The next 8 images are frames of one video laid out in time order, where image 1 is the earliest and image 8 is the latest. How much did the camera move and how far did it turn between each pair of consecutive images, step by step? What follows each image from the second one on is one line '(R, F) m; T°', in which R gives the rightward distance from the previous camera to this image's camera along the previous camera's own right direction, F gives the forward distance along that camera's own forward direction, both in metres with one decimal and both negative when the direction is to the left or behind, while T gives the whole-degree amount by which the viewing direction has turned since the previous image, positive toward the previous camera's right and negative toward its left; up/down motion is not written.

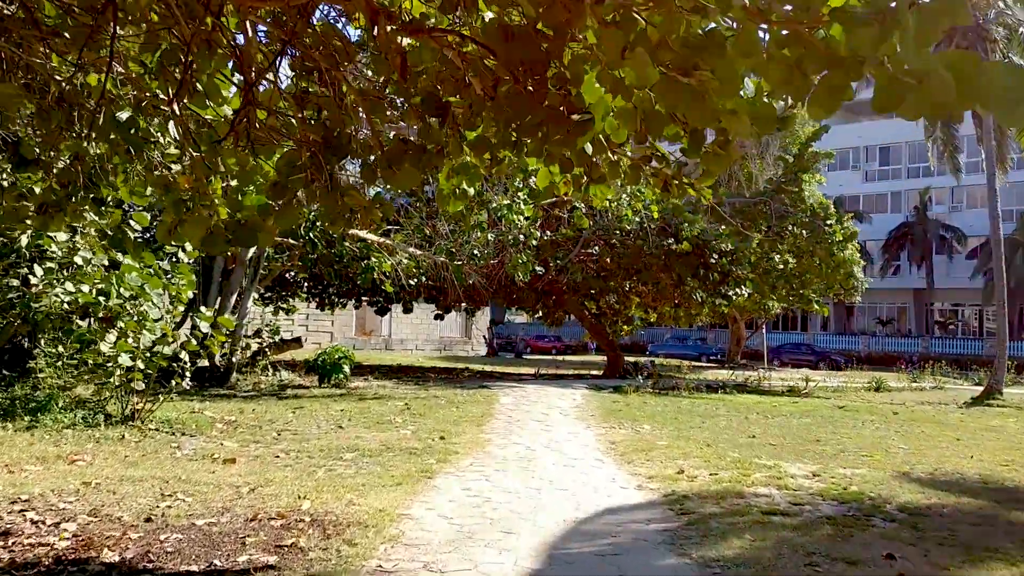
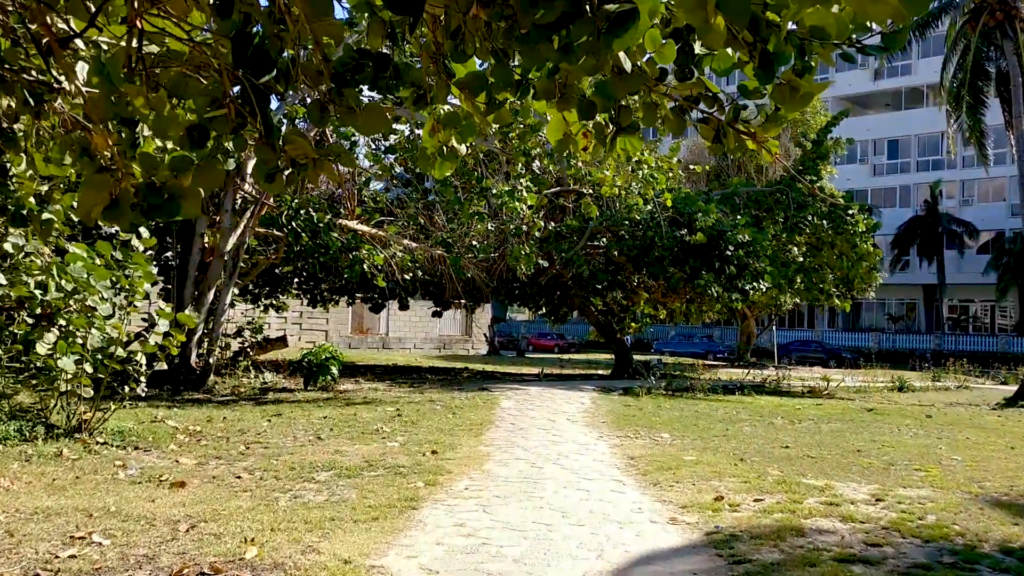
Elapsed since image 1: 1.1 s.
(0.0, +1.1) m; 0°
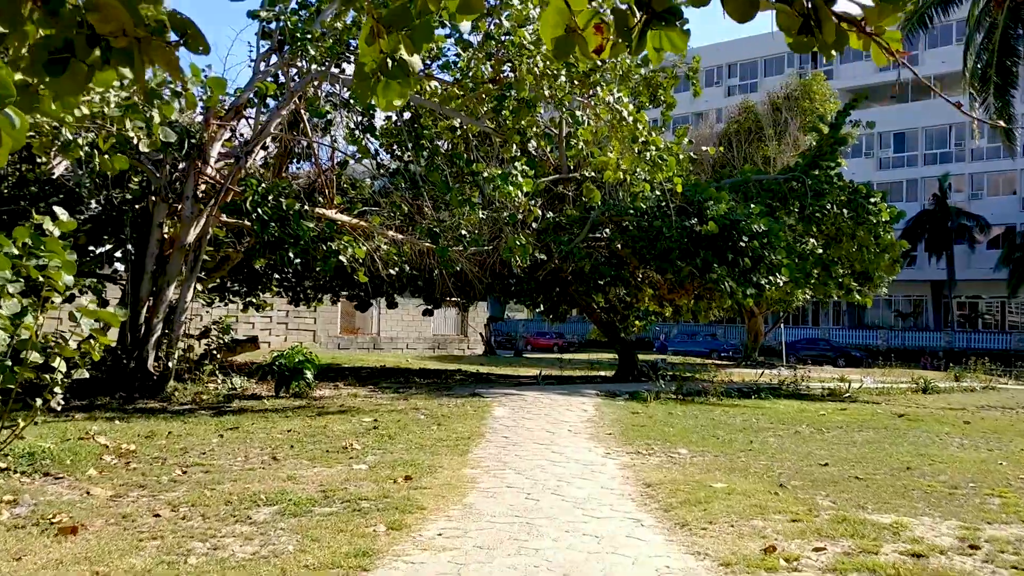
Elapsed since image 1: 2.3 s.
(+0.1, +1.2) m; 0°
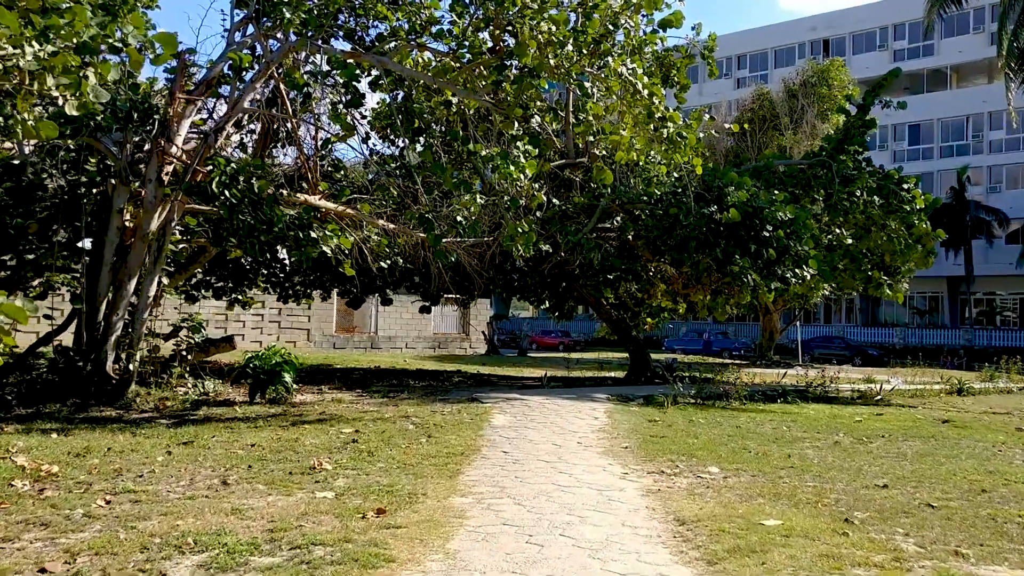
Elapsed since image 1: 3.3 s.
(0.0, +1.2) m; 0°
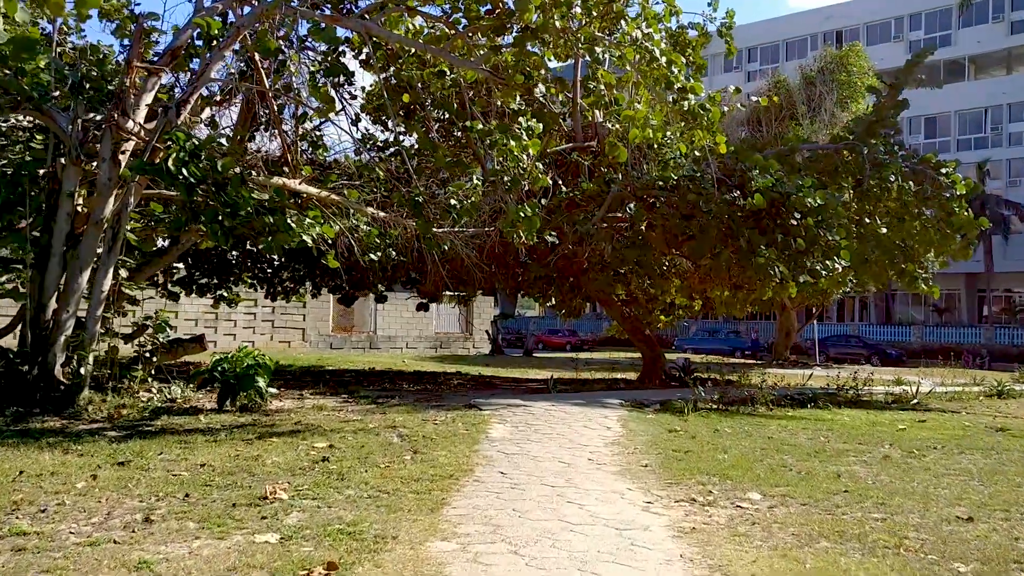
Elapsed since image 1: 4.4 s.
(0.0, +1.1) m; 0°
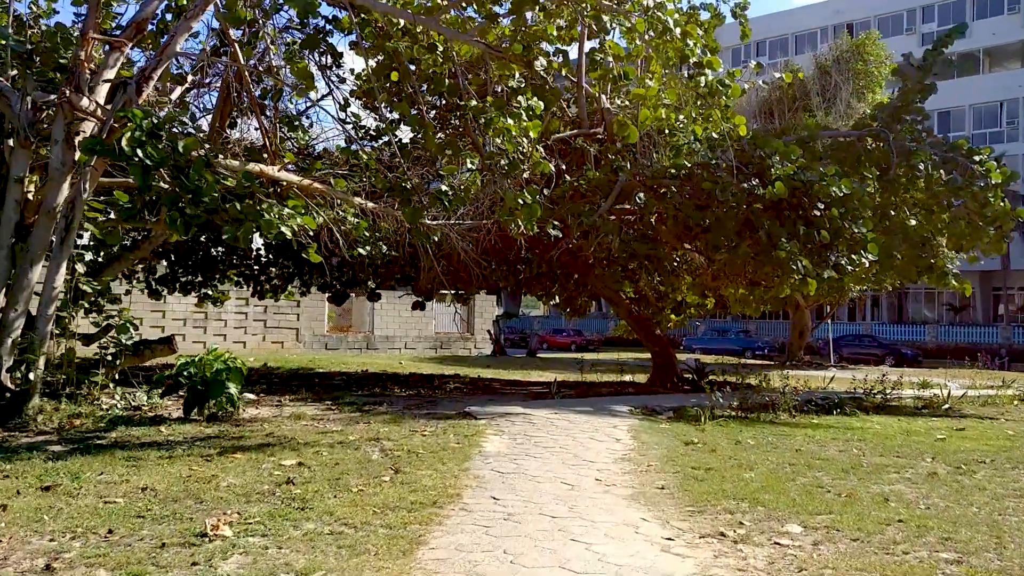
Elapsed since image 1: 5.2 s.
(+0.1, +0.9) m; 0°
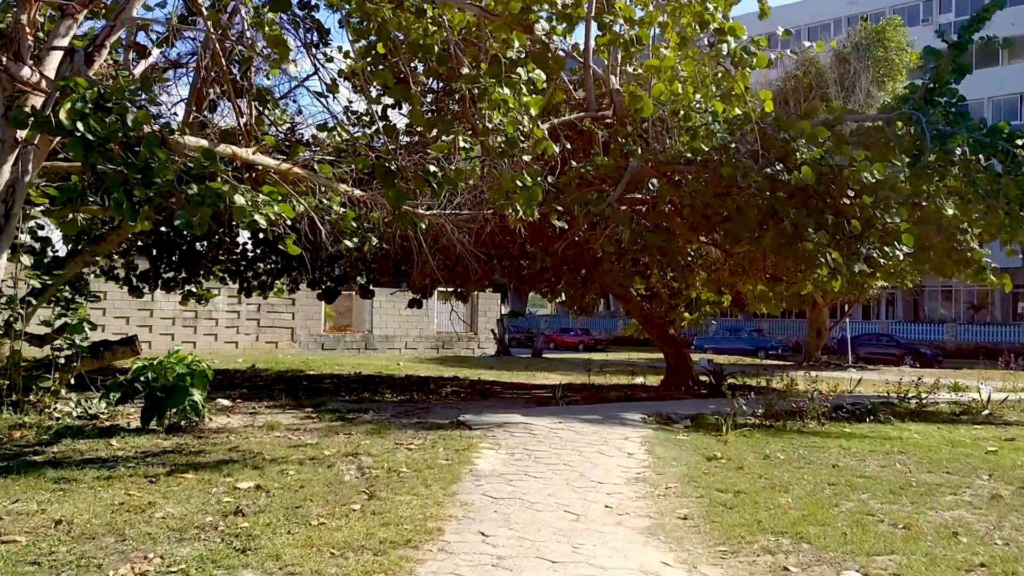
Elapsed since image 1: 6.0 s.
(+0.1, +0.9) m; 0°
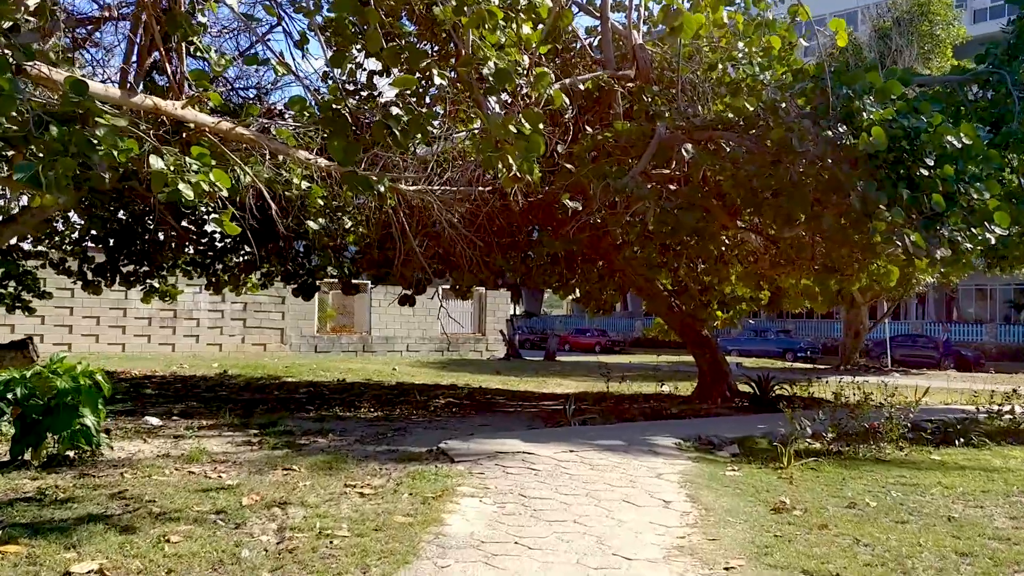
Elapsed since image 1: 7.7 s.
(+0.1, +1.8) m; -1°
